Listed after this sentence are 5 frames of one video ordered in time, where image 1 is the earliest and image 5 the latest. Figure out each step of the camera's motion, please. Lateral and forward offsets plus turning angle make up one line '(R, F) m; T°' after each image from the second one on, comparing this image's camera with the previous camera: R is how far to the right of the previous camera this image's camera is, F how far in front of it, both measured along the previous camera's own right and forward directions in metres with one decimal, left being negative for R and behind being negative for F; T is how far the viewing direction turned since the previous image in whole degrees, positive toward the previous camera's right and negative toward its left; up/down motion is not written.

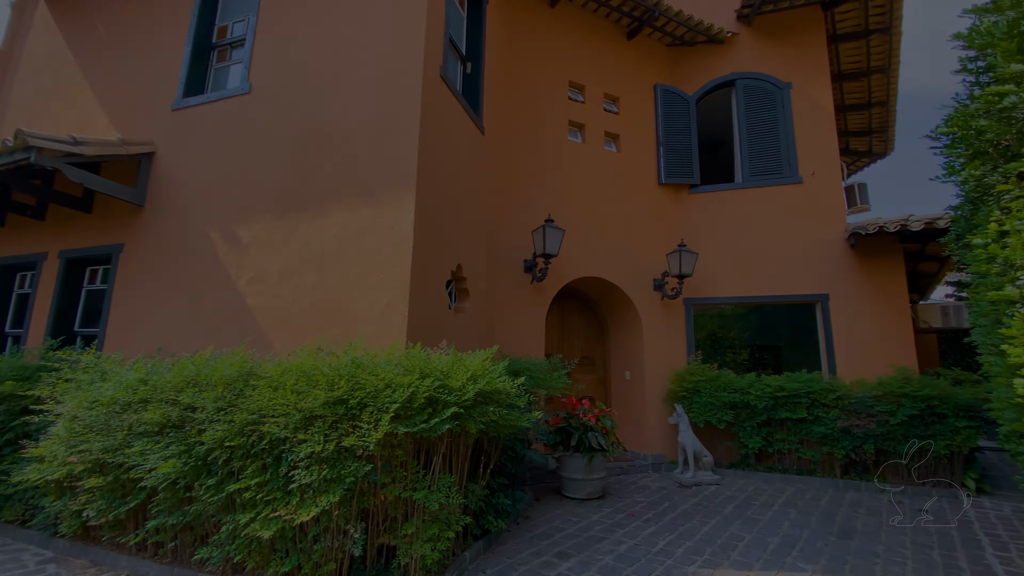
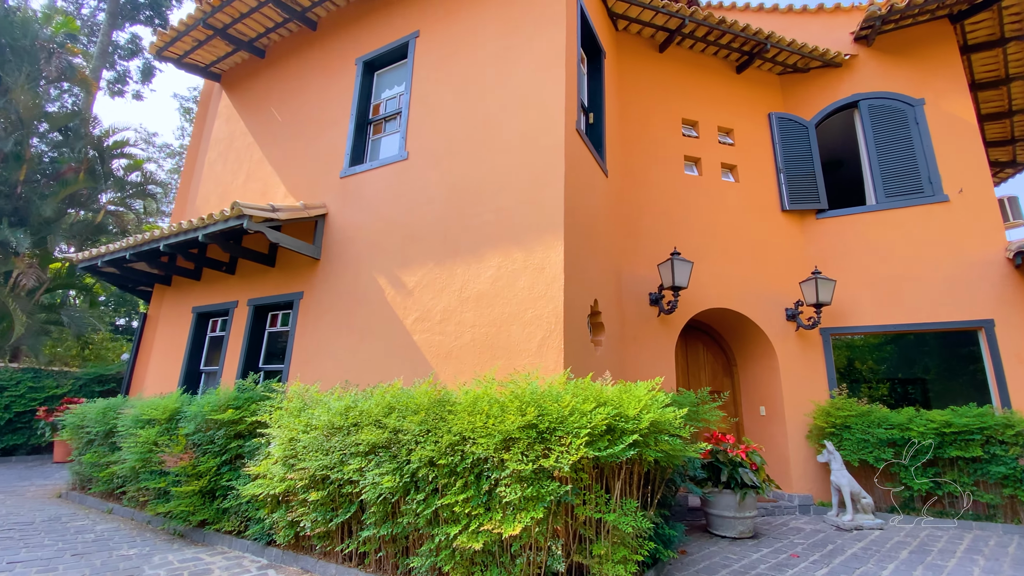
(-0.6, -0.3) m; -9°
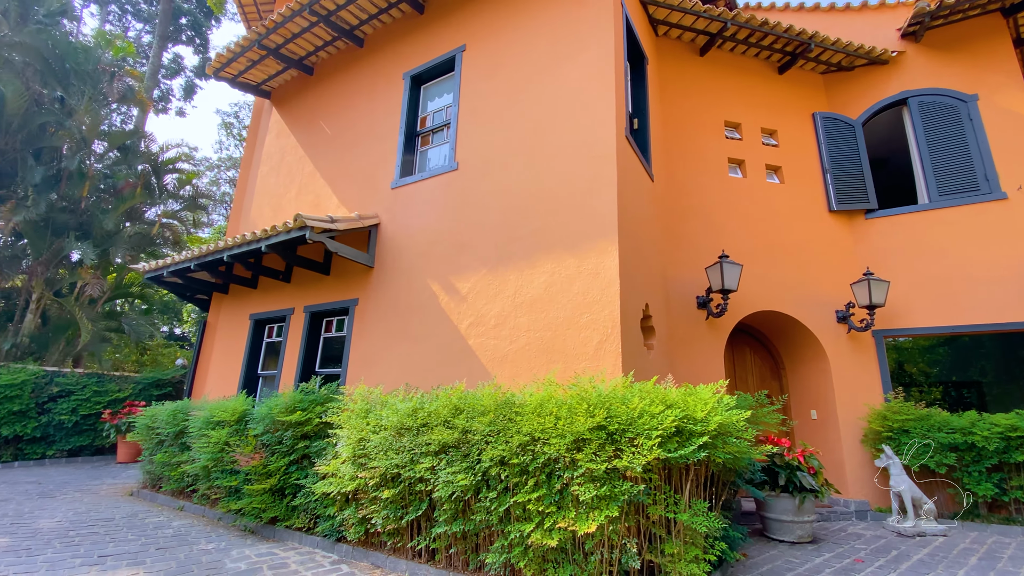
(-0.3, -0.1) m; -3°
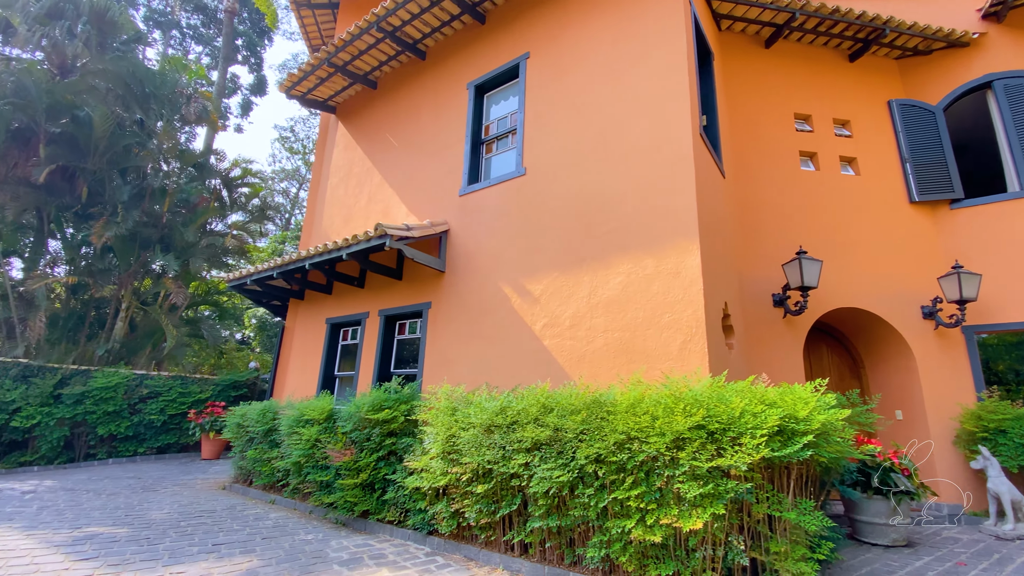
(-0.4, -0.1) m; -5°
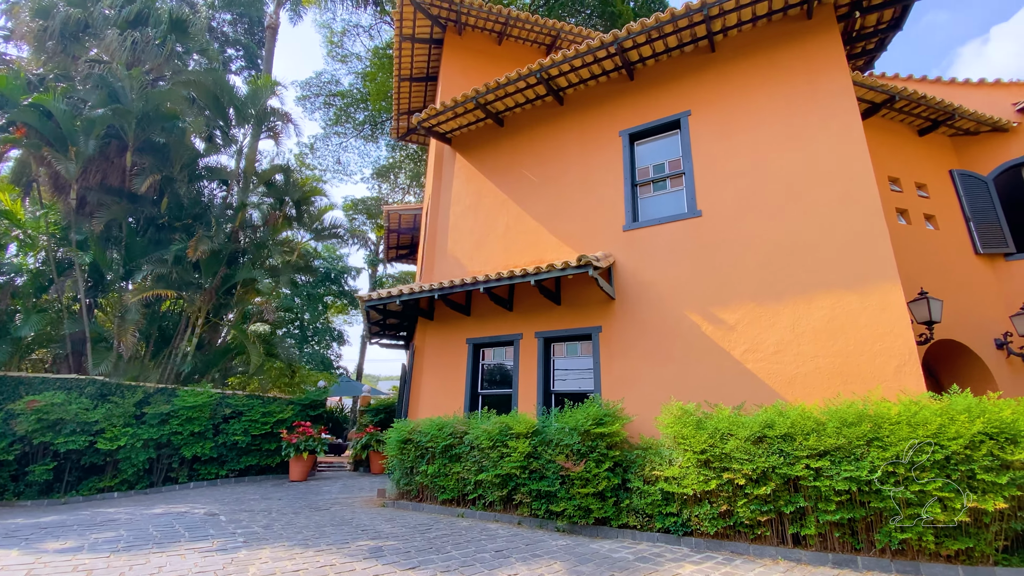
(-3.3, -0.4) m; +7°
